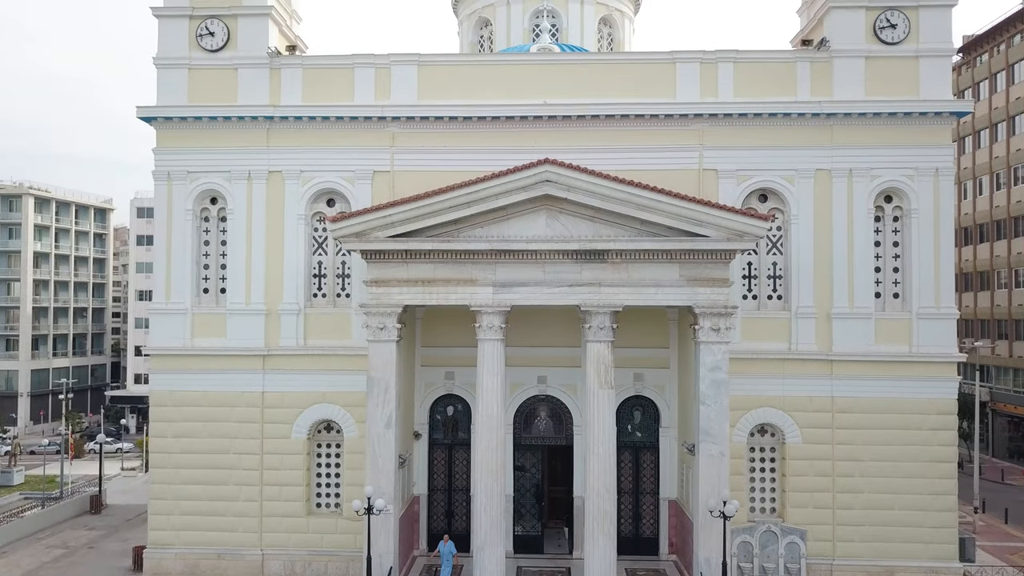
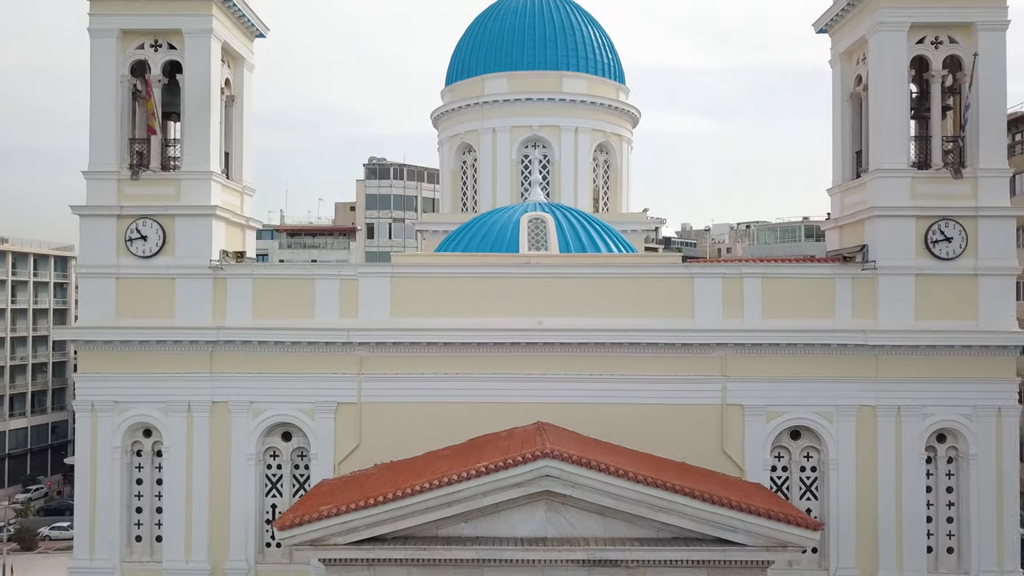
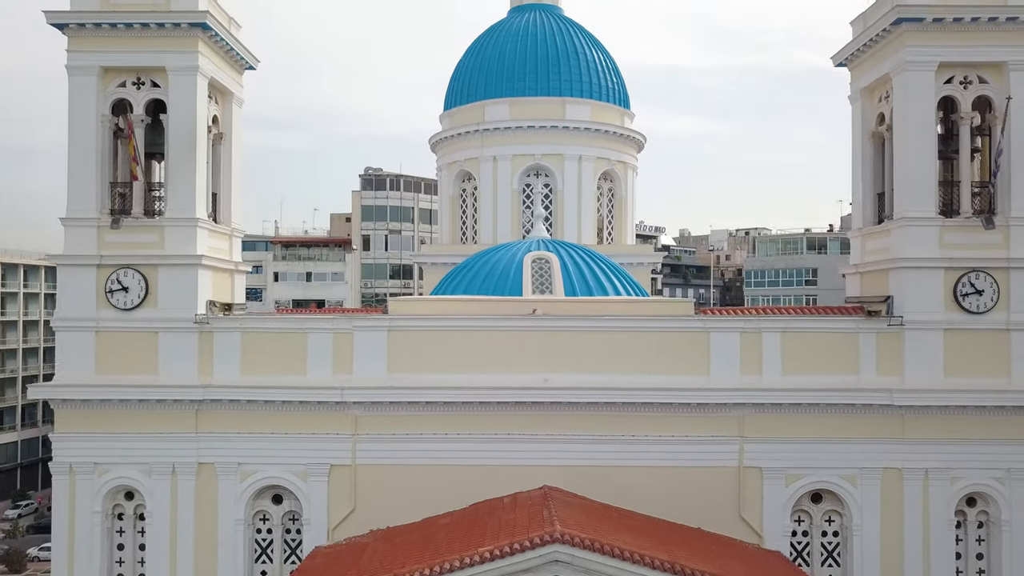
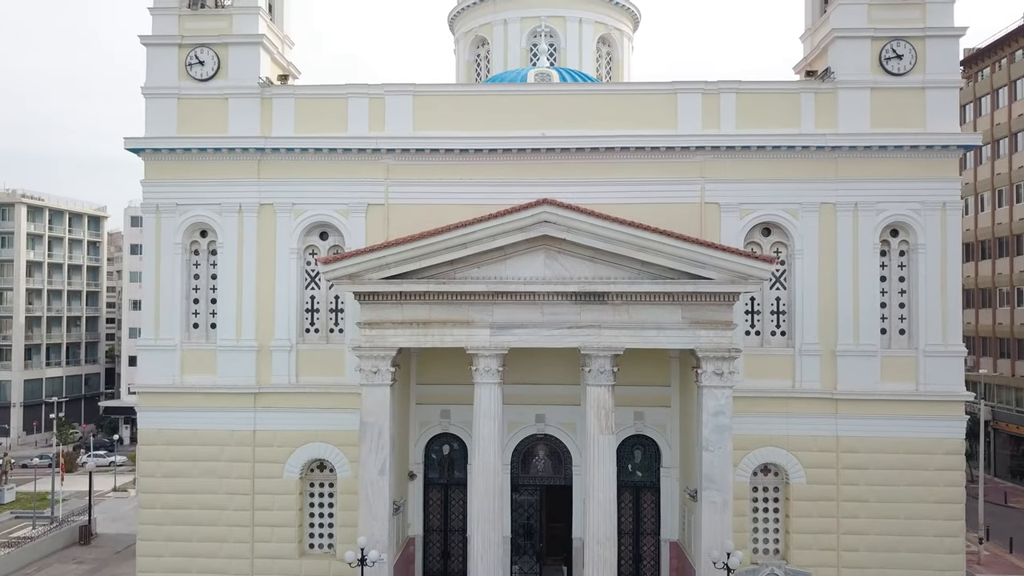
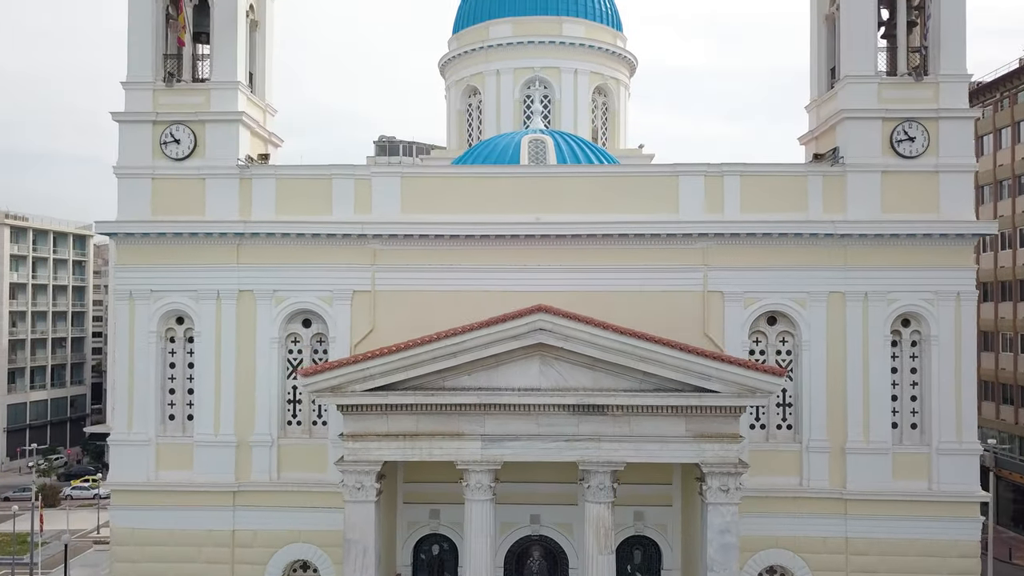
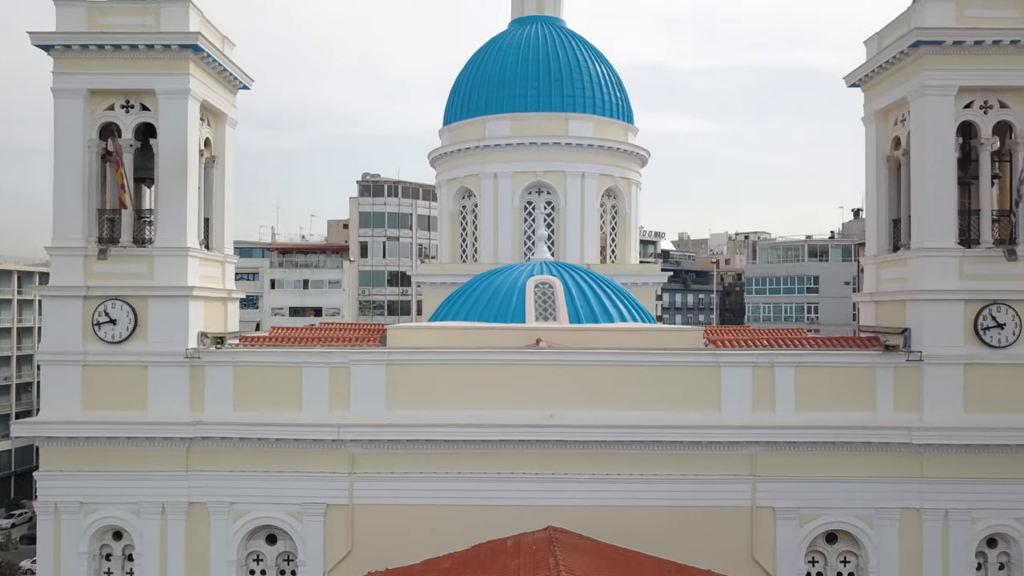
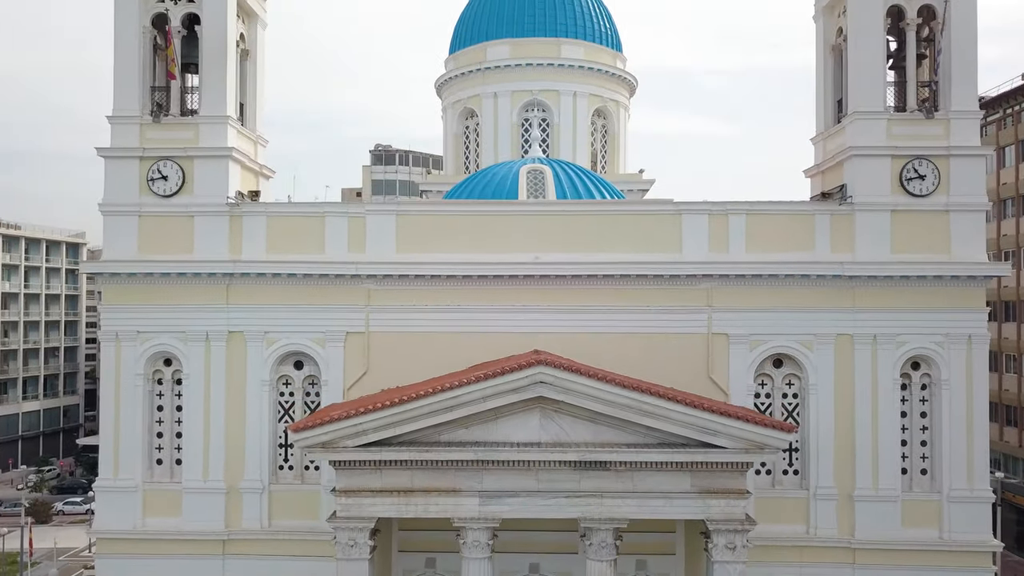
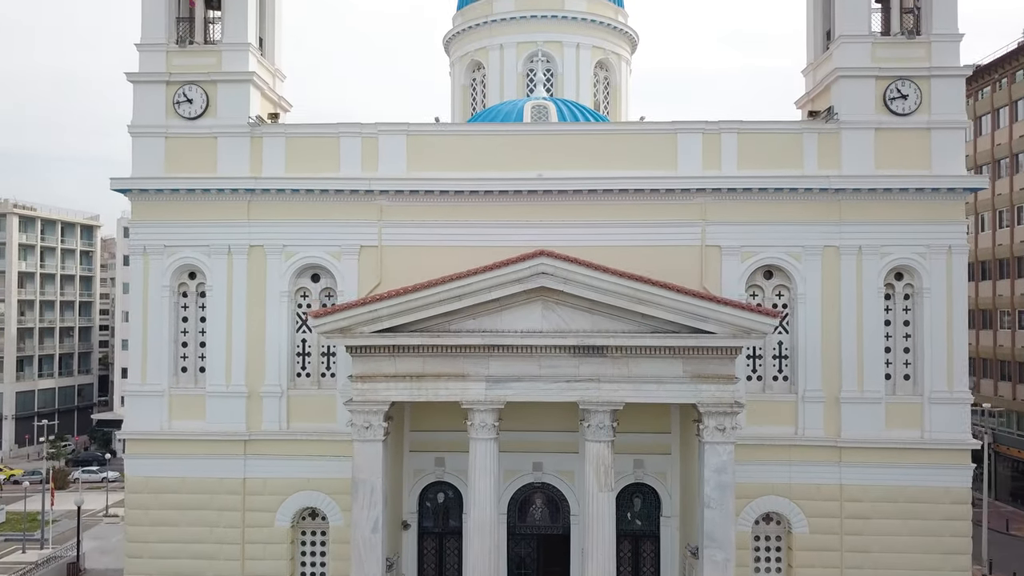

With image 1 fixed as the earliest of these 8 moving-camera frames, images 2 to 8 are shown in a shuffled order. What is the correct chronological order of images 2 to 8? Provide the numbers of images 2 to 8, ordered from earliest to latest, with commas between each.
4, 8, 5, 7, 2, 3, 6
